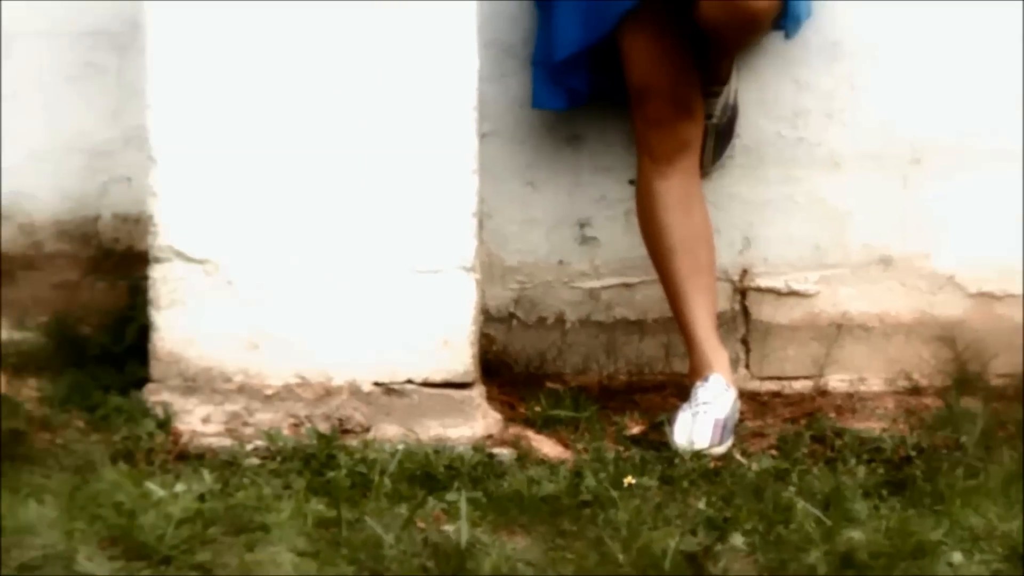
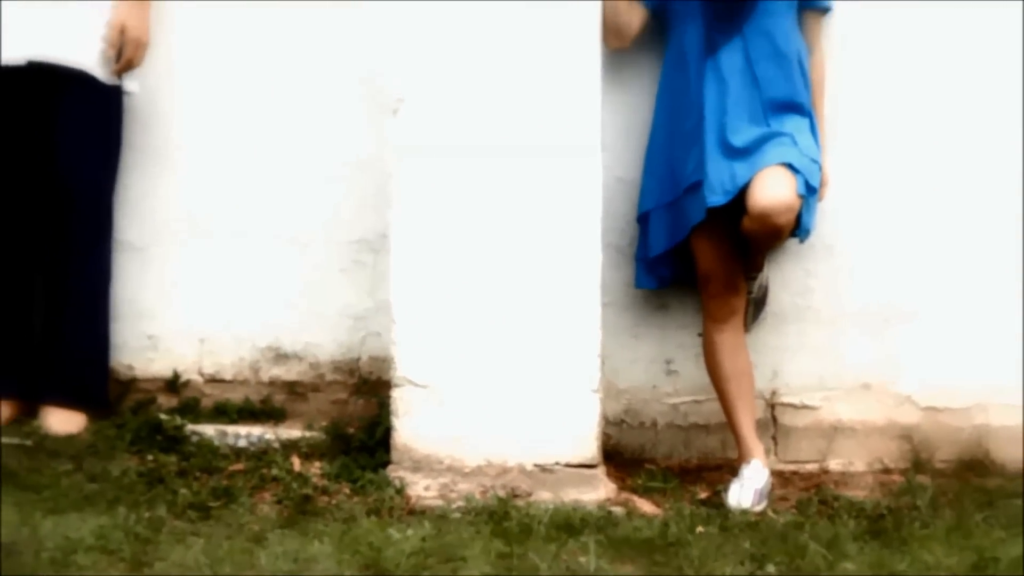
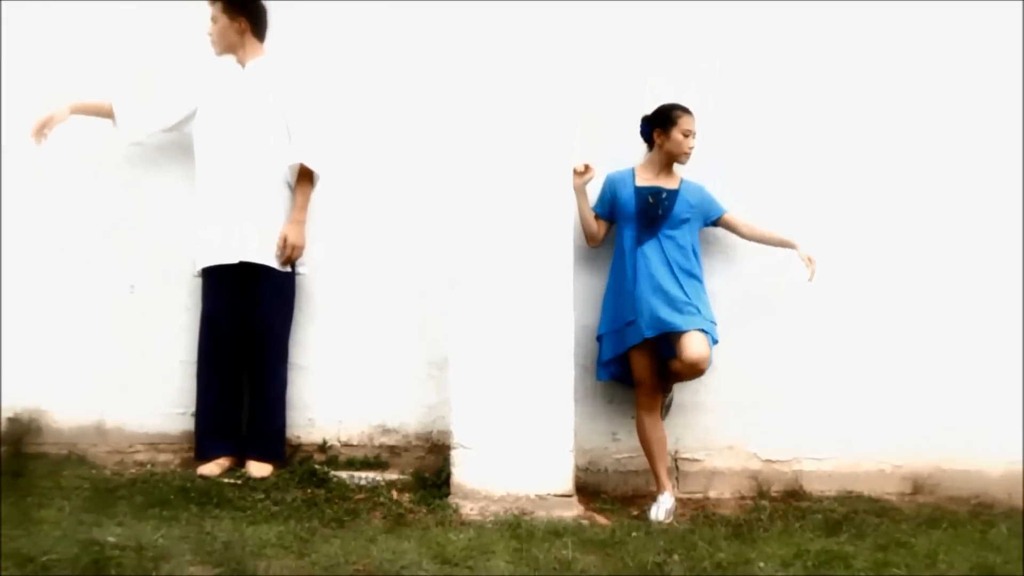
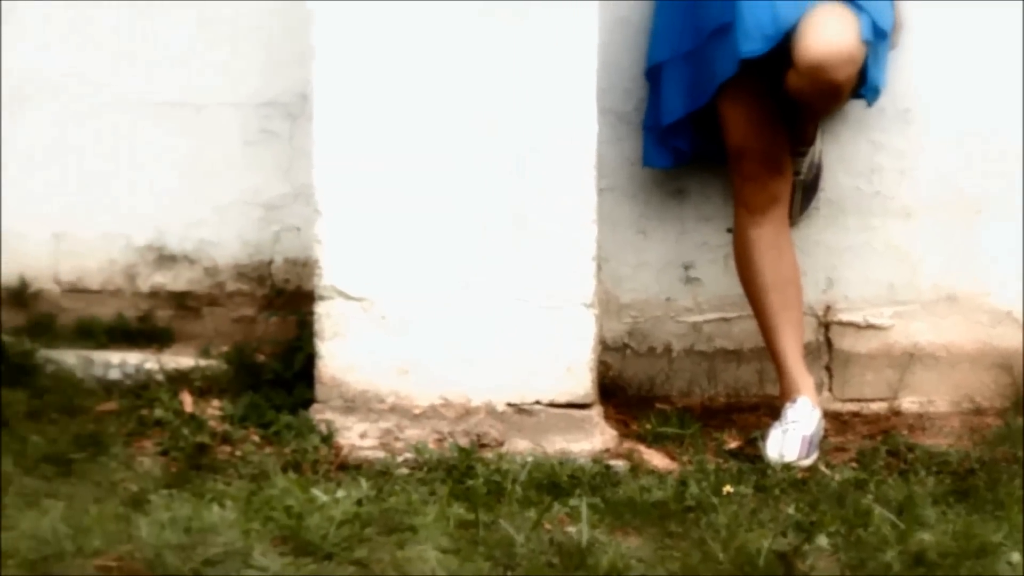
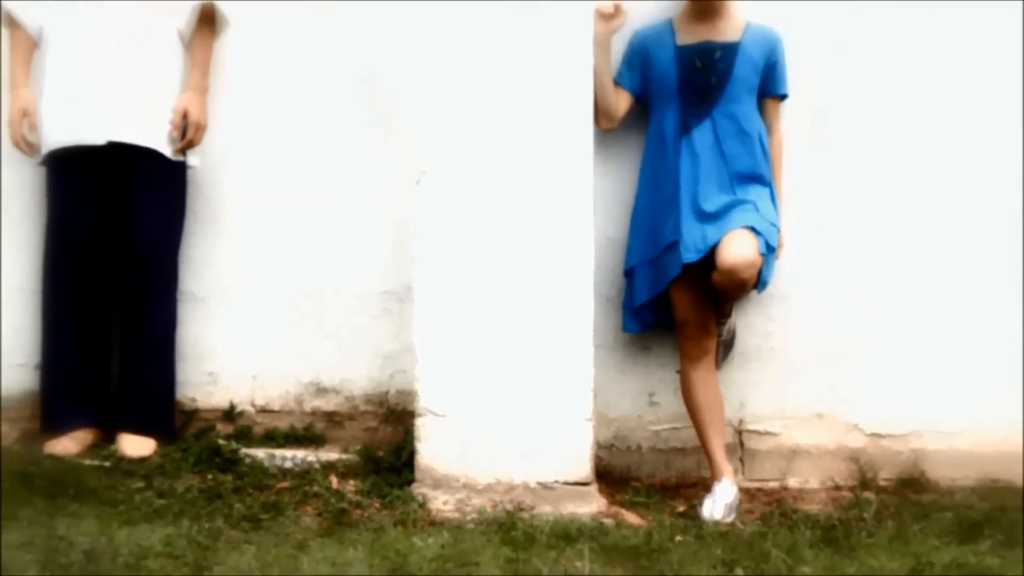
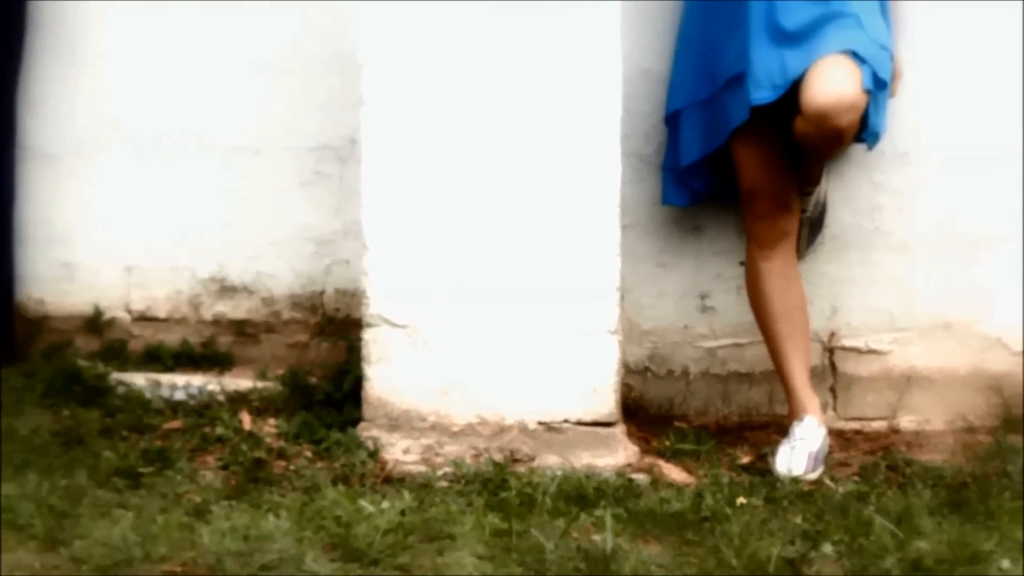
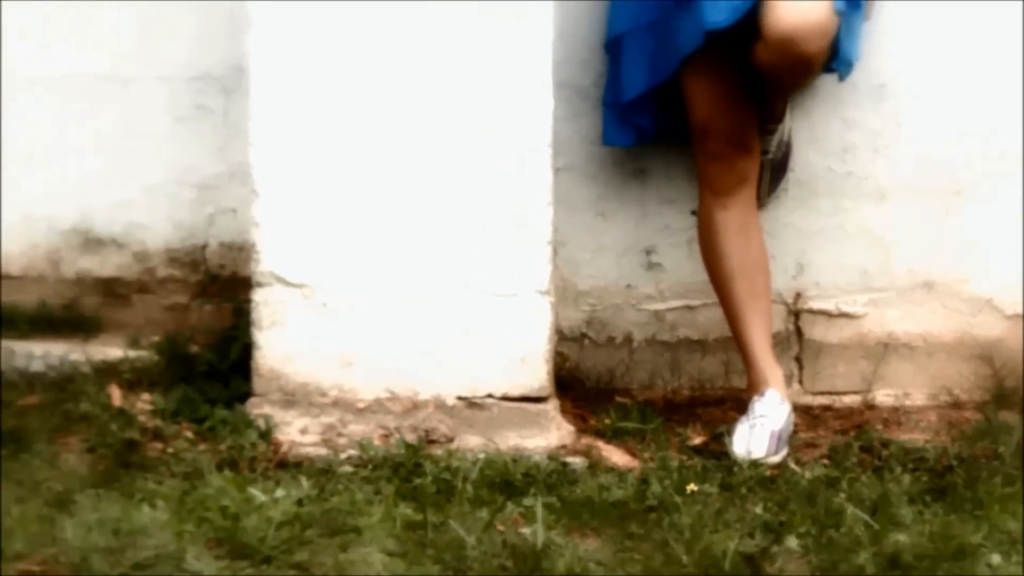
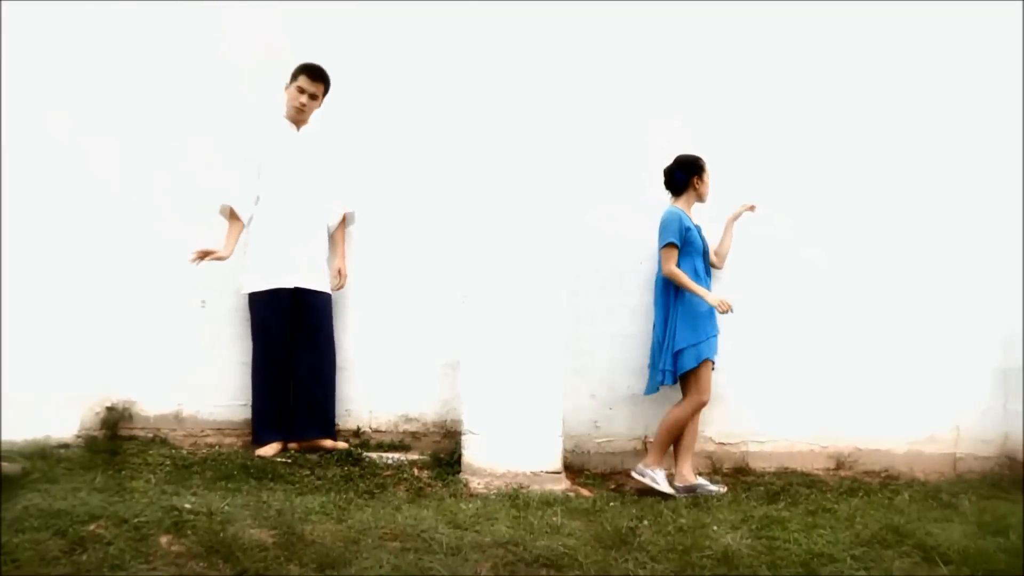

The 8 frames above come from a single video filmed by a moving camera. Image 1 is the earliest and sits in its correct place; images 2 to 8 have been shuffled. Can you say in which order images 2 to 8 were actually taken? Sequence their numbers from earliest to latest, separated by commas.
7, 4, 6, 2, 5, 3, 8
